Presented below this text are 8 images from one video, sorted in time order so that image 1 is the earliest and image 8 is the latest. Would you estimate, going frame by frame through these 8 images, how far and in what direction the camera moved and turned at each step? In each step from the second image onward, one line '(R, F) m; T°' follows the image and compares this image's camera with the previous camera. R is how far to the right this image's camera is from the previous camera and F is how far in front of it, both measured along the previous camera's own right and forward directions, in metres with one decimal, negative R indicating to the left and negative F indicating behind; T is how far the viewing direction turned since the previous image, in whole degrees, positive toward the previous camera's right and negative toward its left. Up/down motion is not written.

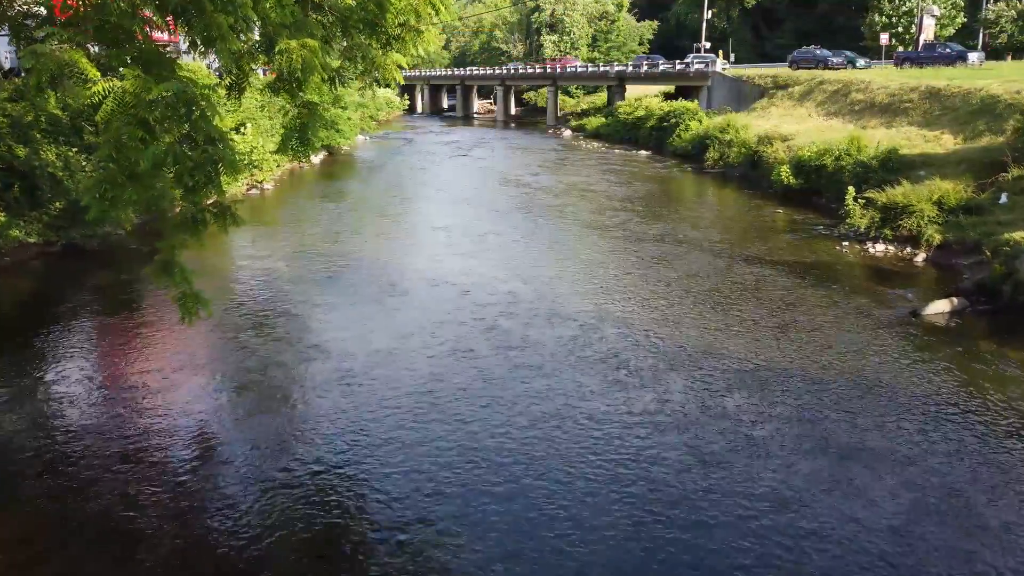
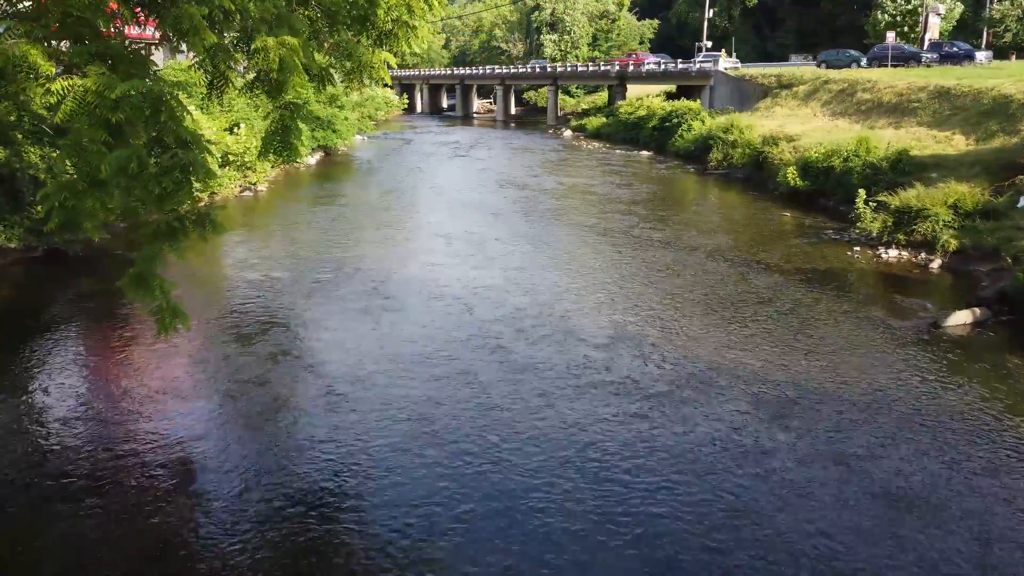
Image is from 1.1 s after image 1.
(0.0, +0.7) m; 0°
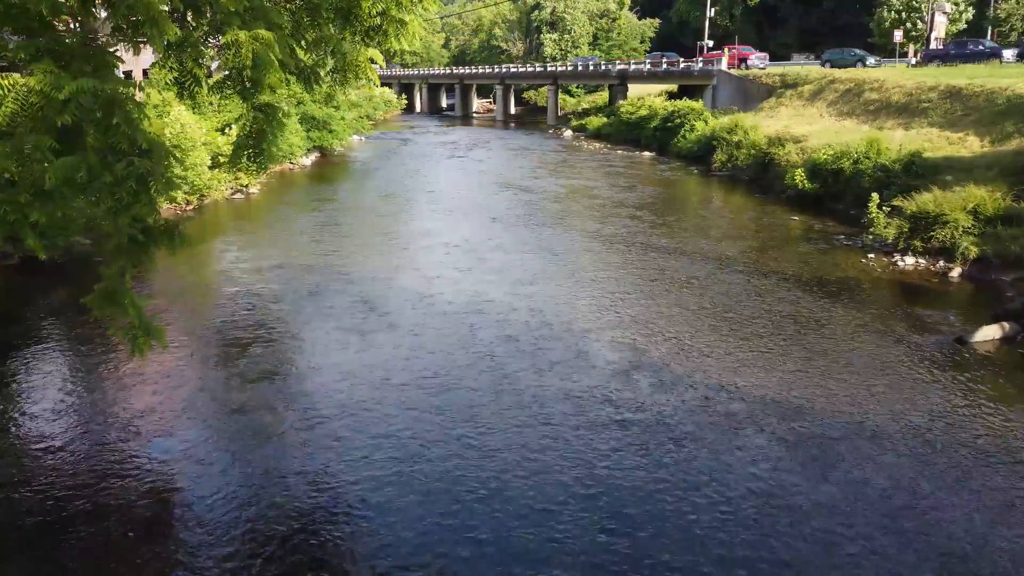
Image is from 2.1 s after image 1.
(0.0, +0.9) m; 0°
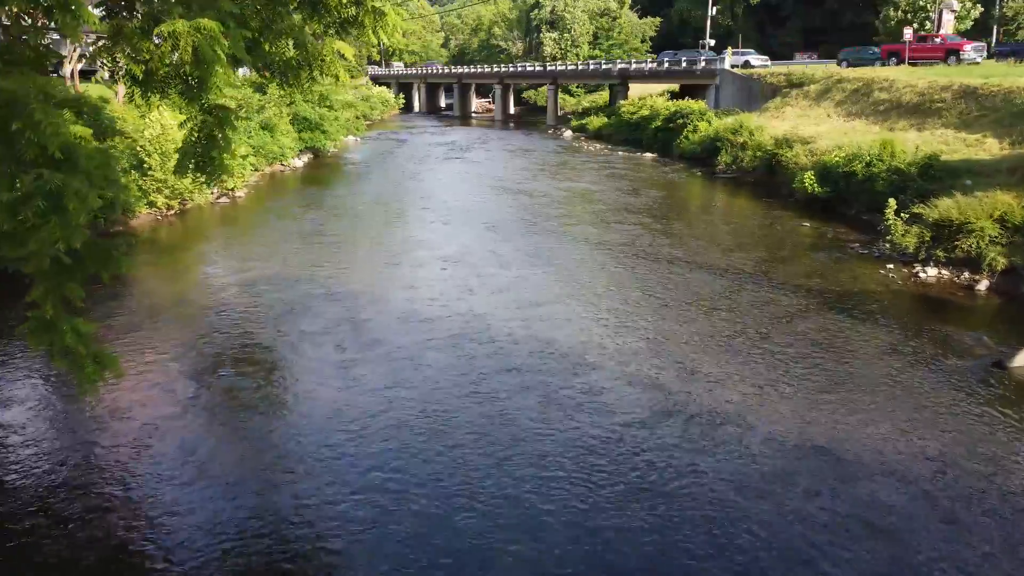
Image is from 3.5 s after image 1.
(+0.1, +1.2) m; 0°
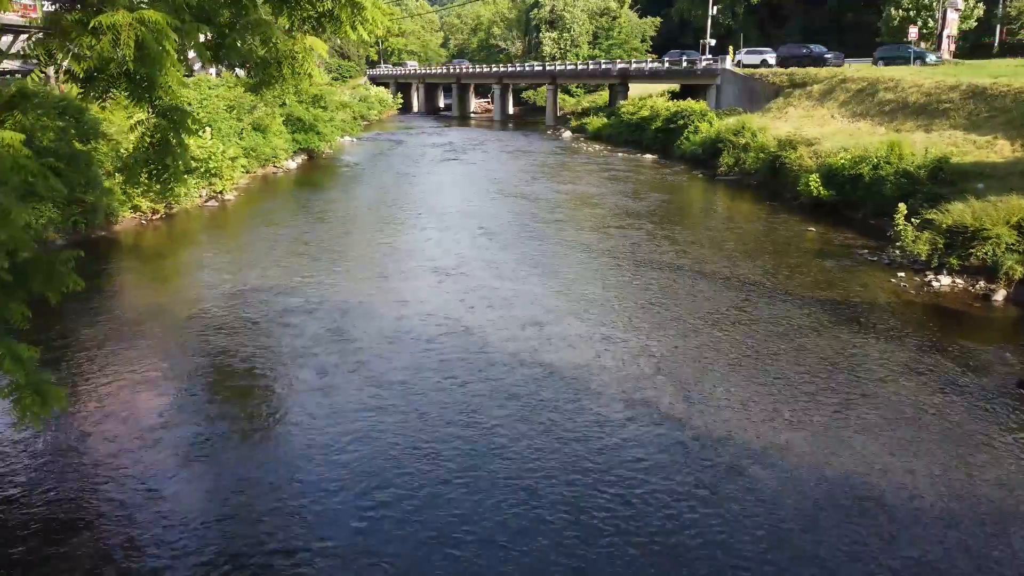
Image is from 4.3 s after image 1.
(+0.1, +0.8) m; 0°
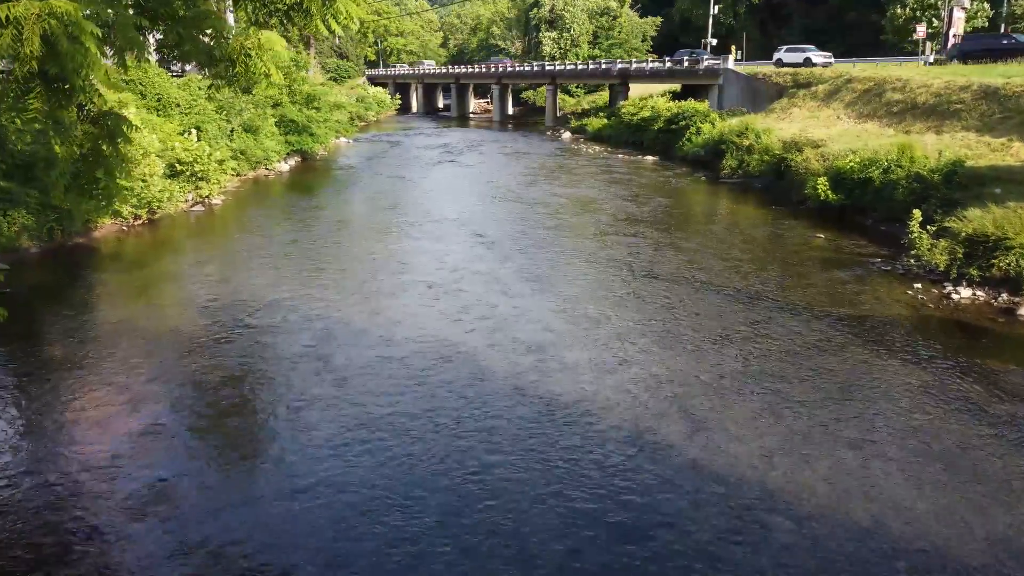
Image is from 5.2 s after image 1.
(+0.1, +0.9) m; 0°
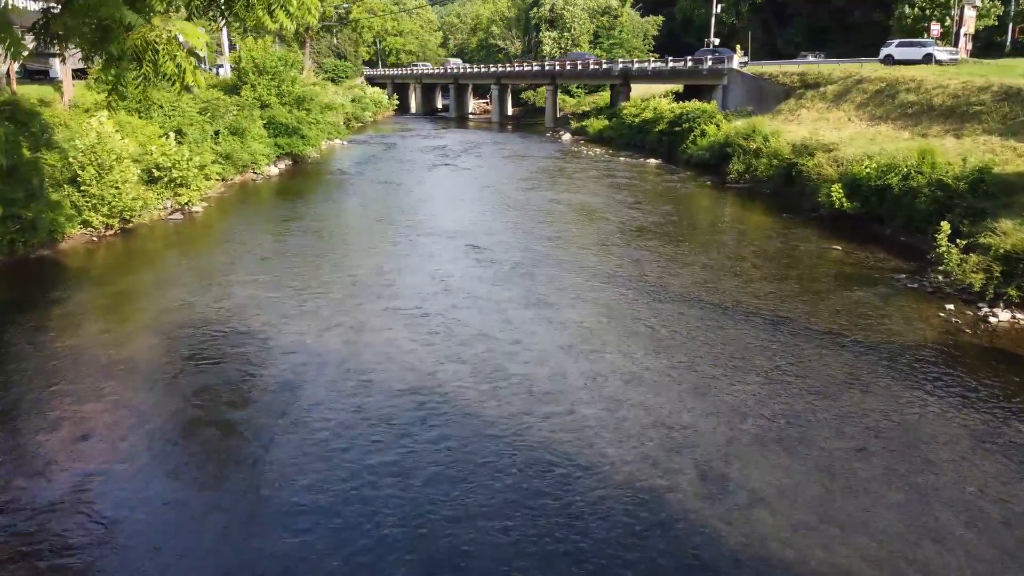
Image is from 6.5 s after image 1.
(+0.1, +1.4) m; 0°
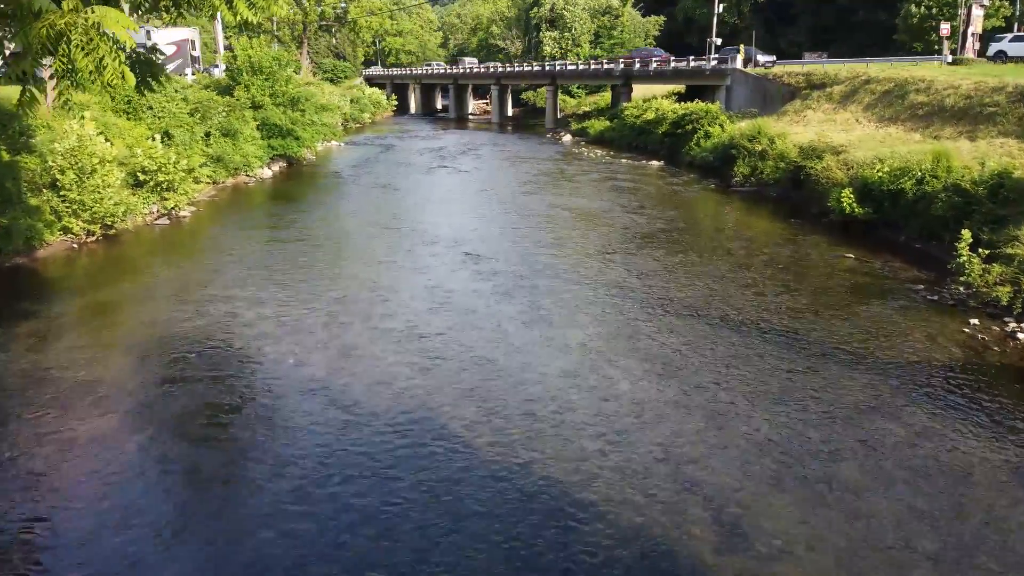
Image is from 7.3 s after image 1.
(+0.1, +0.9) m; 0°
